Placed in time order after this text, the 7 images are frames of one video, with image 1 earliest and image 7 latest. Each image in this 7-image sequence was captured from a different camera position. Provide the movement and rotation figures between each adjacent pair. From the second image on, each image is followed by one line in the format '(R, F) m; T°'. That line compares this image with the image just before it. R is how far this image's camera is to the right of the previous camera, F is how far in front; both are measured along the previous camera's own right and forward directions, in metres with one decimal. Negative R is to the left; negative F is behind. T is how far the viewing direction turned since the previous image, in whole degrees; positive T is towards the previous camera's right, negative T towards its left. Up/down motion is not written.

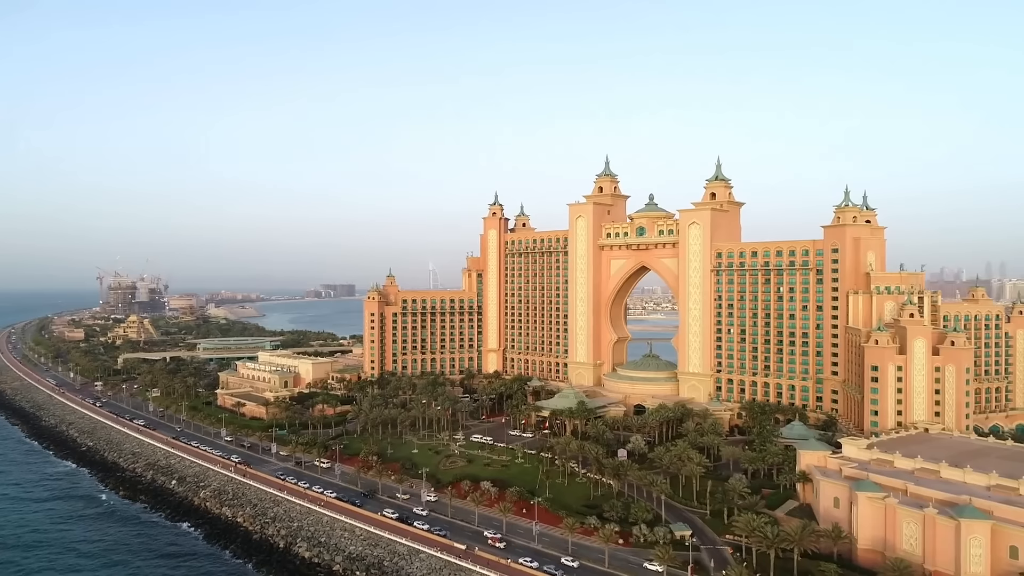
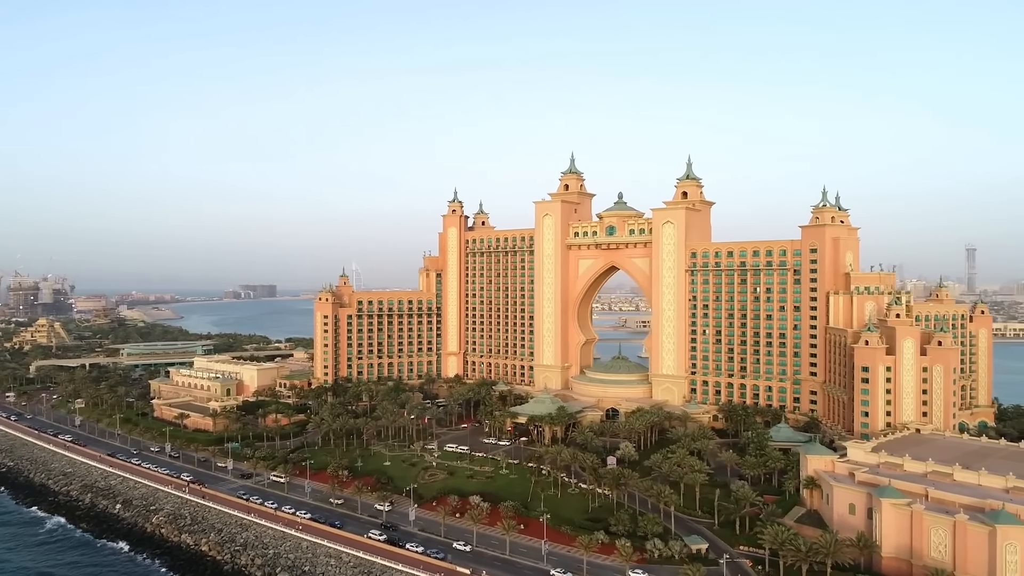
(-5.7, +4.4) m; +6°
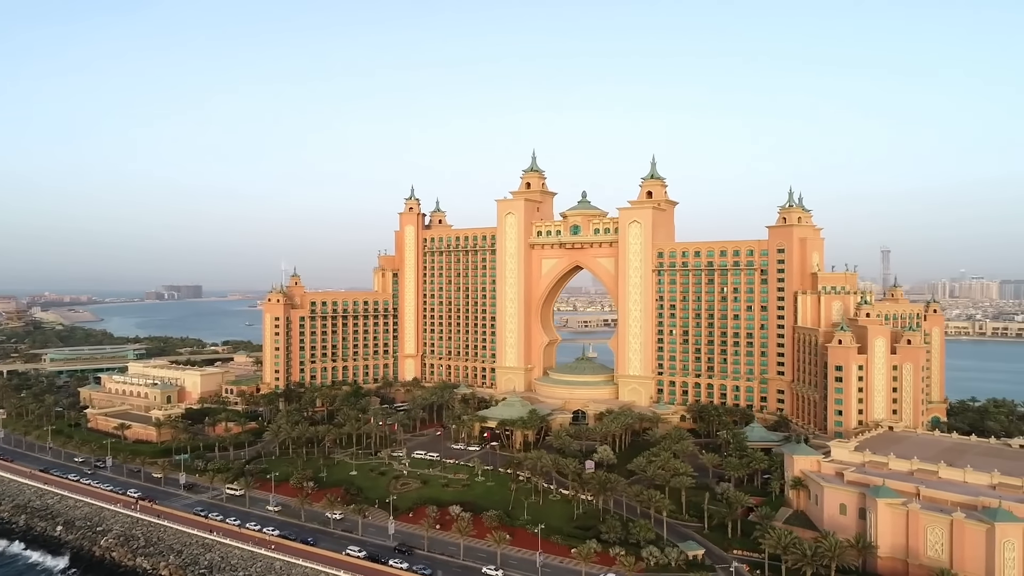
(-3.9, +2.6) m; +5°
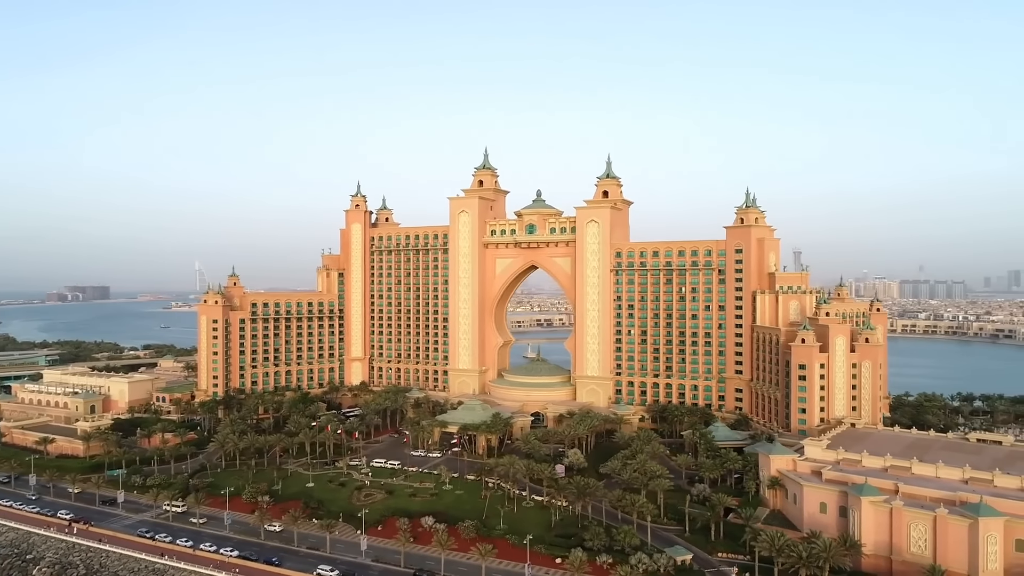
(-3.9, +2.5) m; +6°
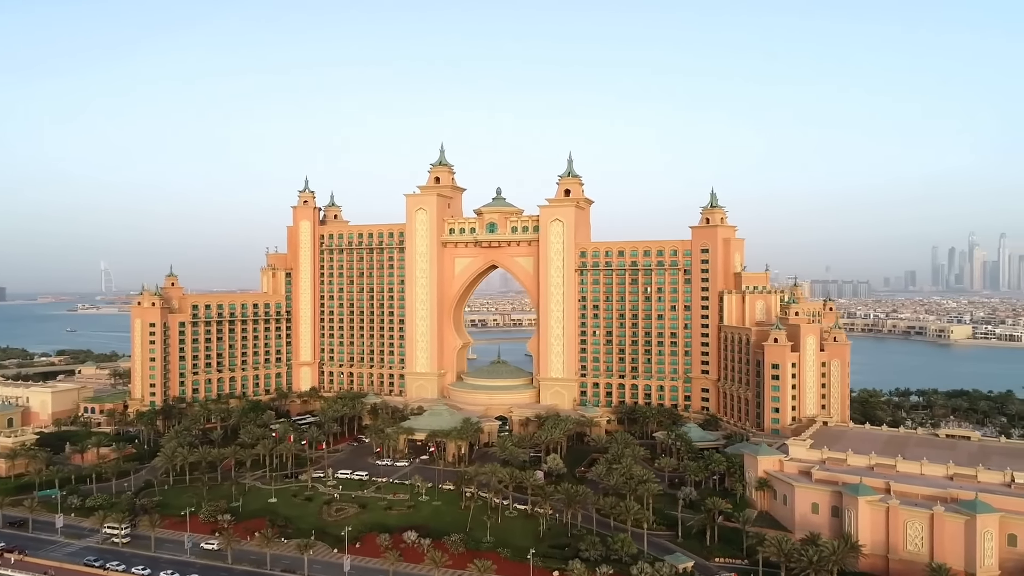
(-4.6, +2.7) m; +6°
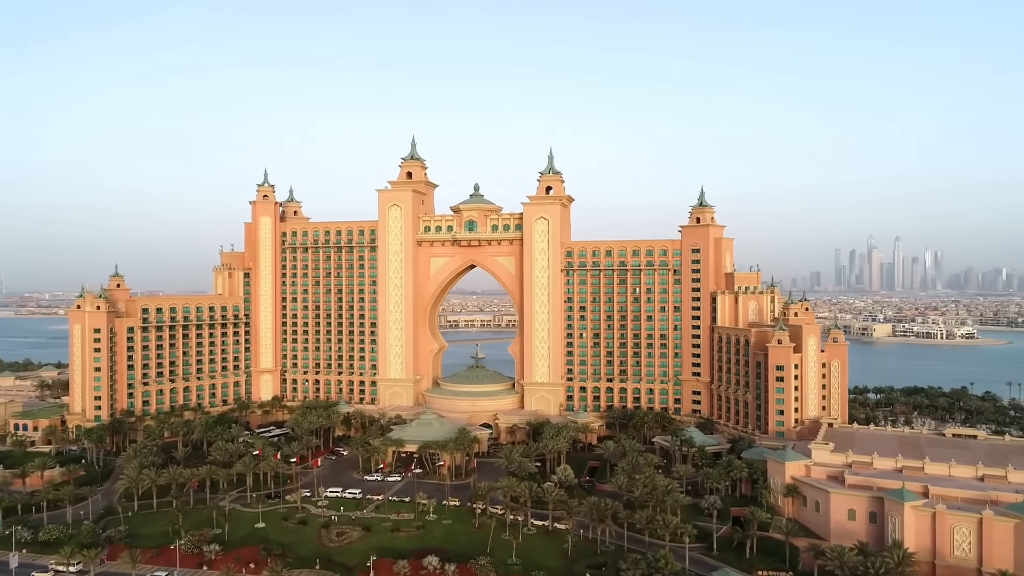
(-7.2, +4.3) m; +6°
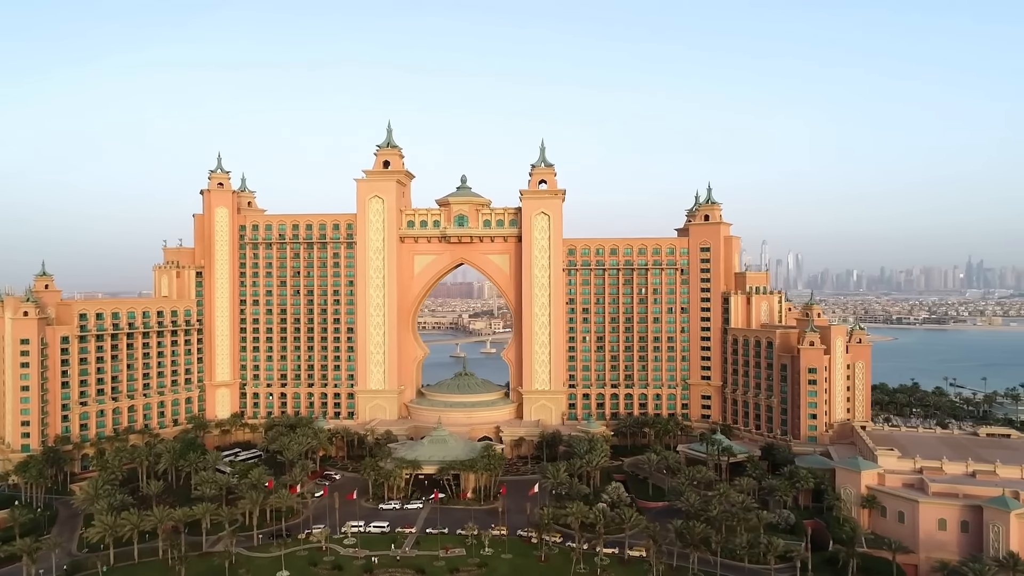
(-12.3, +7.3) m; +9°
